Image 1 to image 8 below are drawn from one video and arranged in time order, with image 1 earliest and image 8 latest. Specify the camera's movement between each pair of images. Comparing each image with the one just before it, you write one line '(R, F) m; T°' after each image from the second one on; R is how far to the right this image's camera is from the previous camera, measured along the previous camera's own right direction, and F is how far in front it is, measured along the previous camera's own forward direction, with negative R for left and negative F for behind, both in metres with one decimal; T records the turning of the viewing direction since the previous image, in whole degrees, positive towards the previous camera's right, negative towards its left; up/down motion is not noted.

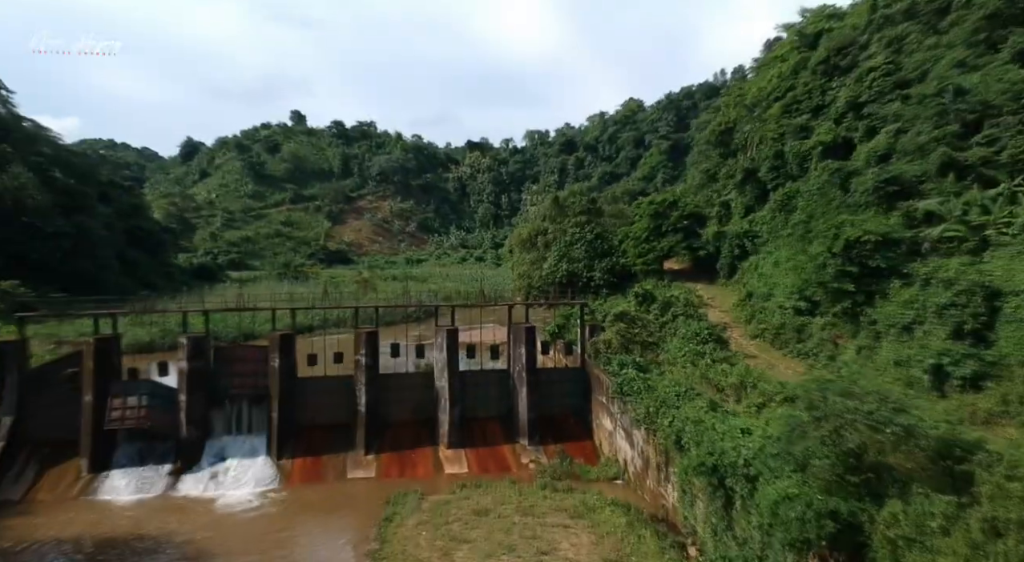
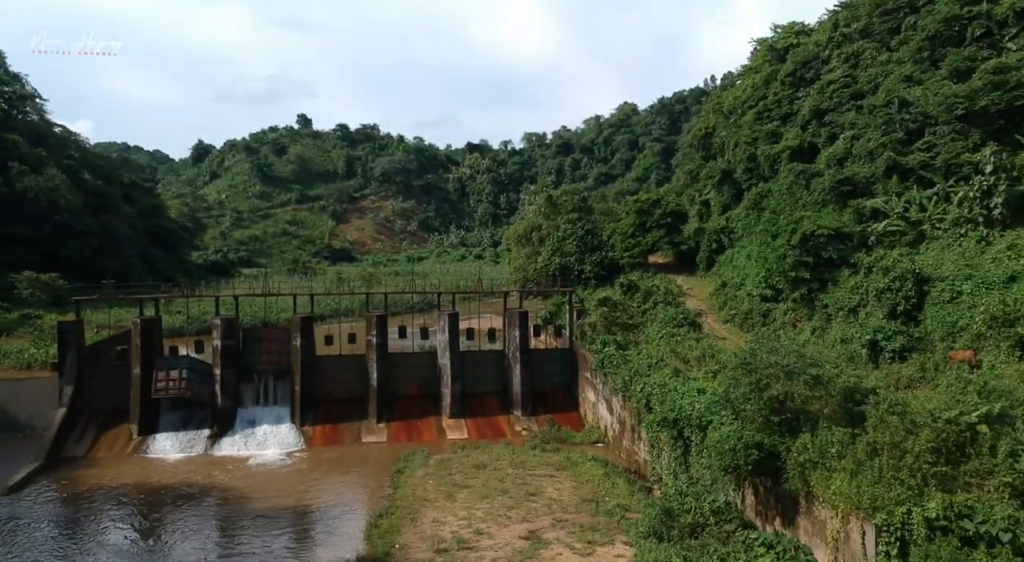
(+0.1, -2.7) m; 0°
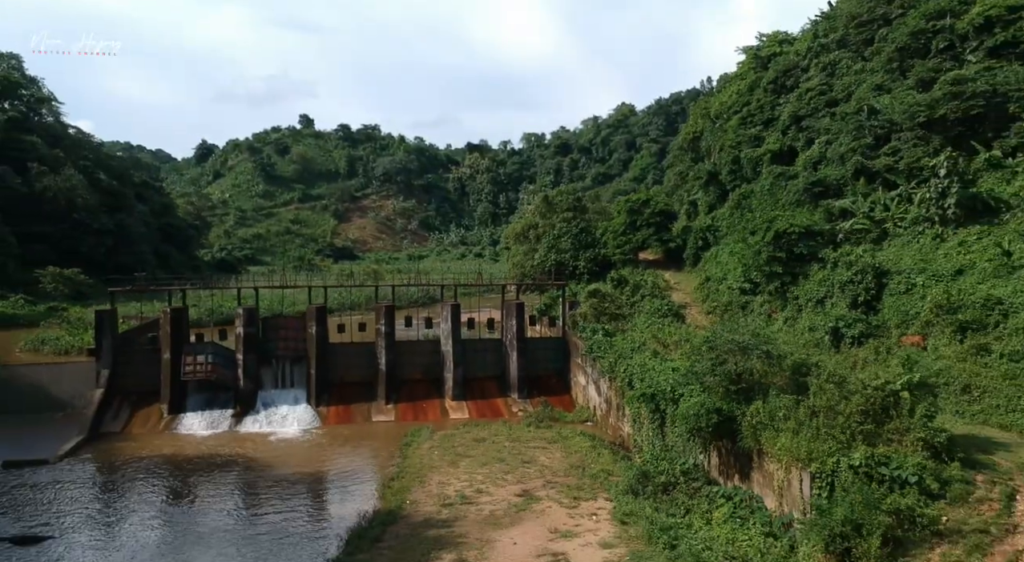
(+0.1, -2.1) m; 0°
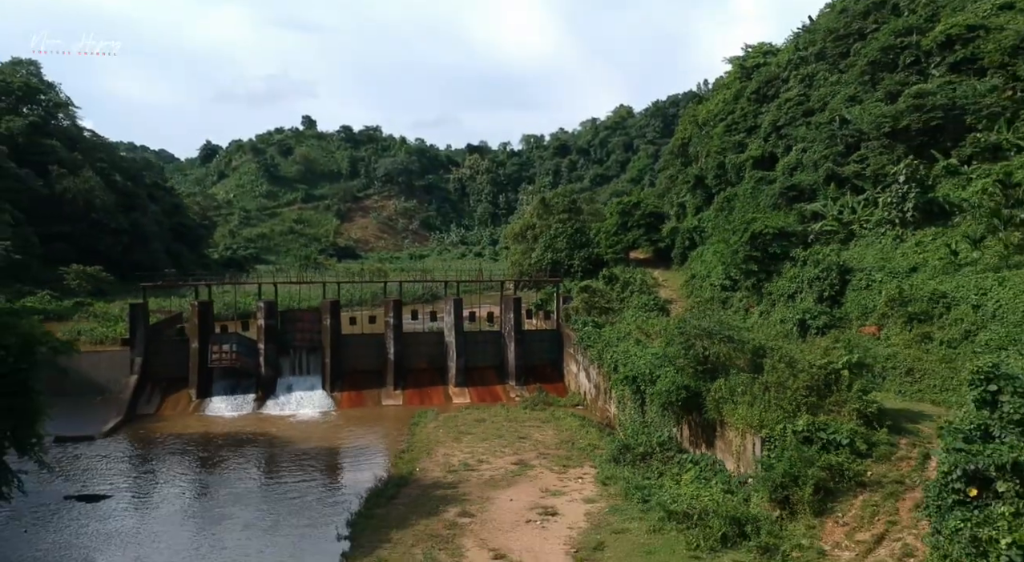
(+0.1, -2.3) m; 0°
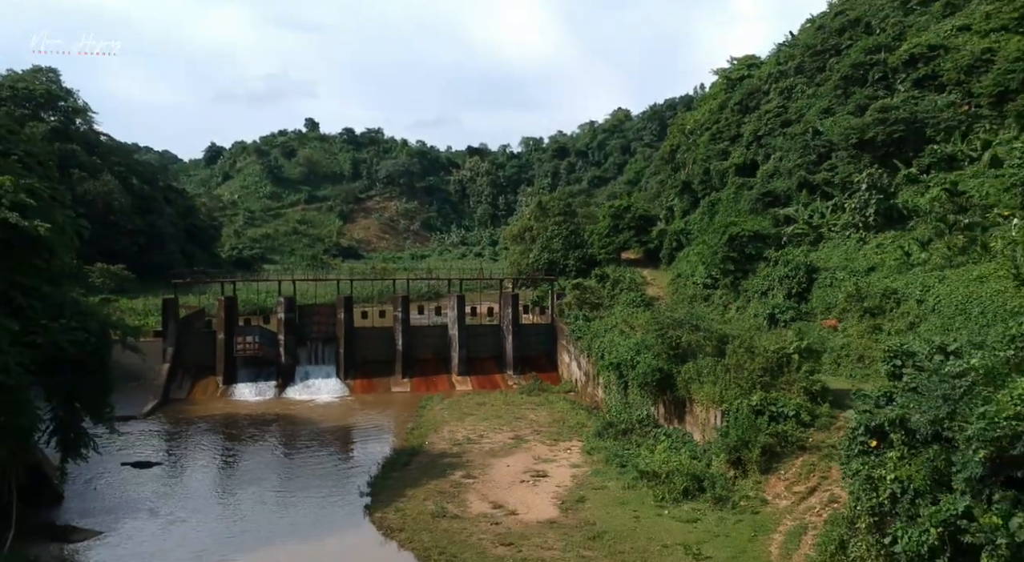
(0.0, -2.6) m; 0°
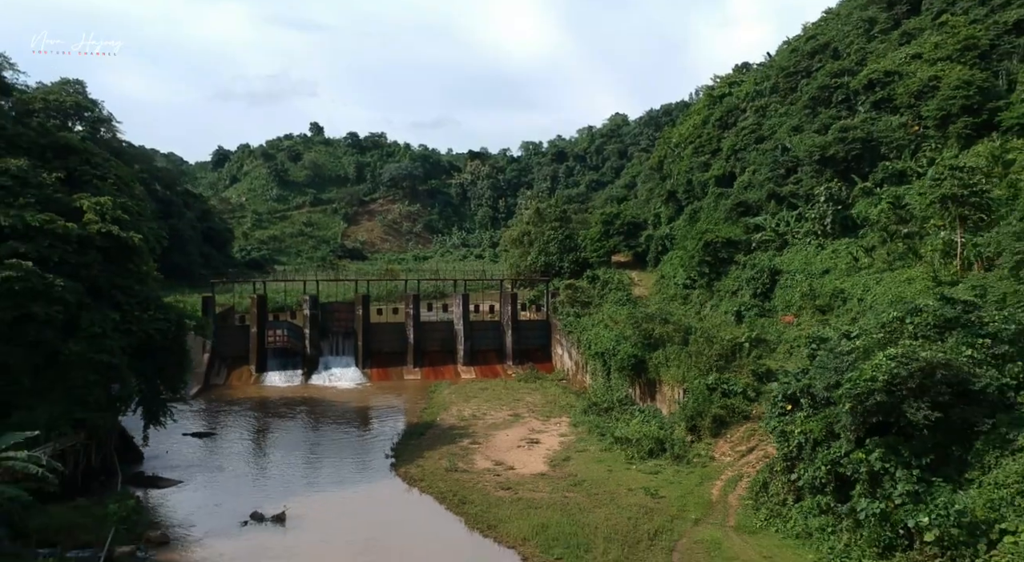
(0.0, -3.7) m; 0°
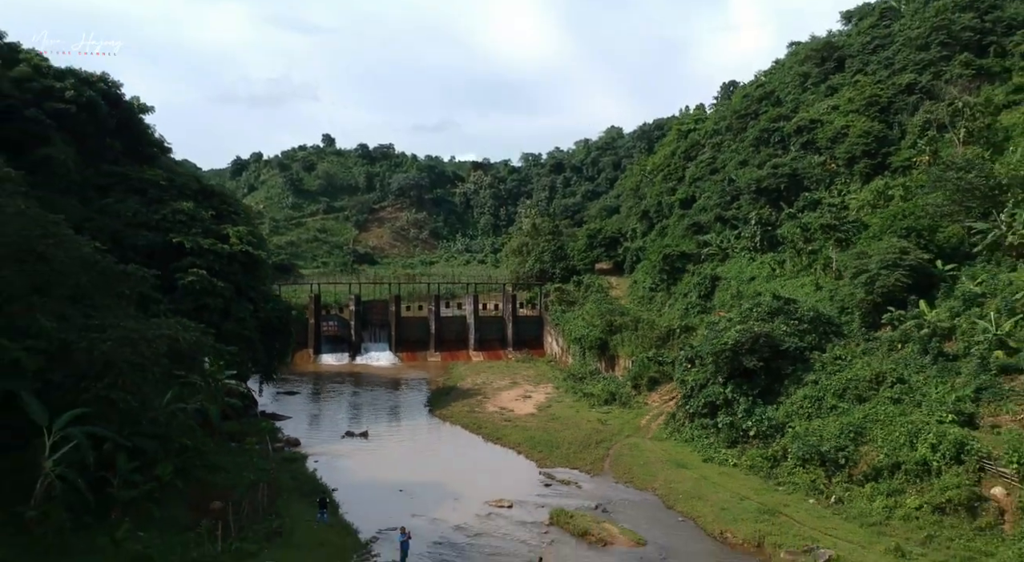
(0.0, -9.1) m; 0°
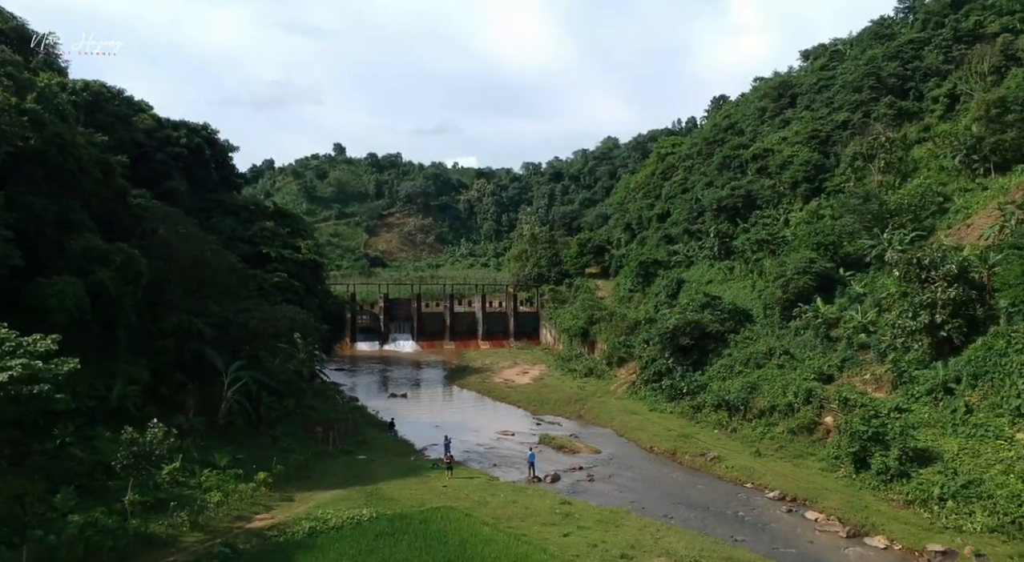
(-0.1, -8.7) m; 0°
